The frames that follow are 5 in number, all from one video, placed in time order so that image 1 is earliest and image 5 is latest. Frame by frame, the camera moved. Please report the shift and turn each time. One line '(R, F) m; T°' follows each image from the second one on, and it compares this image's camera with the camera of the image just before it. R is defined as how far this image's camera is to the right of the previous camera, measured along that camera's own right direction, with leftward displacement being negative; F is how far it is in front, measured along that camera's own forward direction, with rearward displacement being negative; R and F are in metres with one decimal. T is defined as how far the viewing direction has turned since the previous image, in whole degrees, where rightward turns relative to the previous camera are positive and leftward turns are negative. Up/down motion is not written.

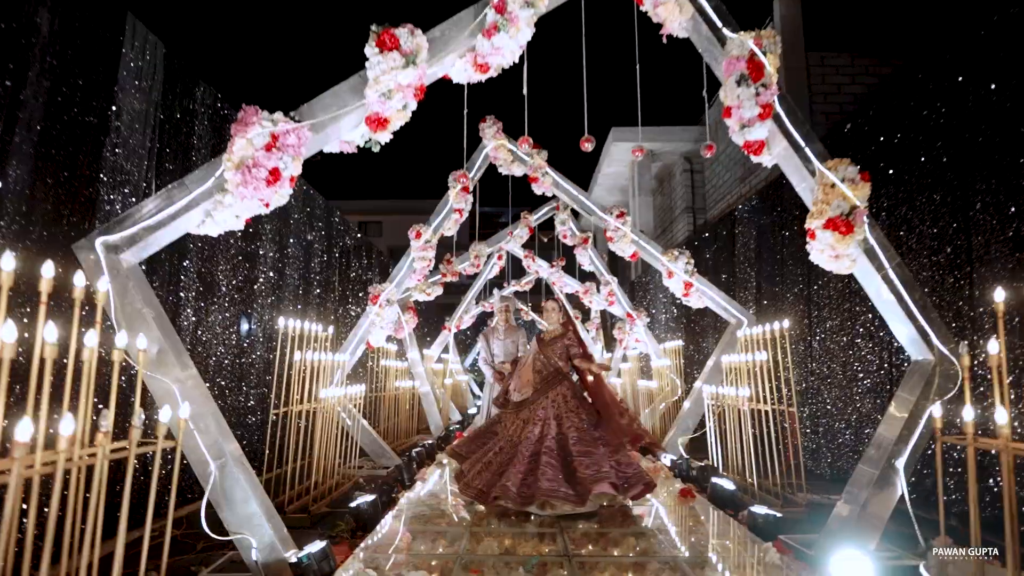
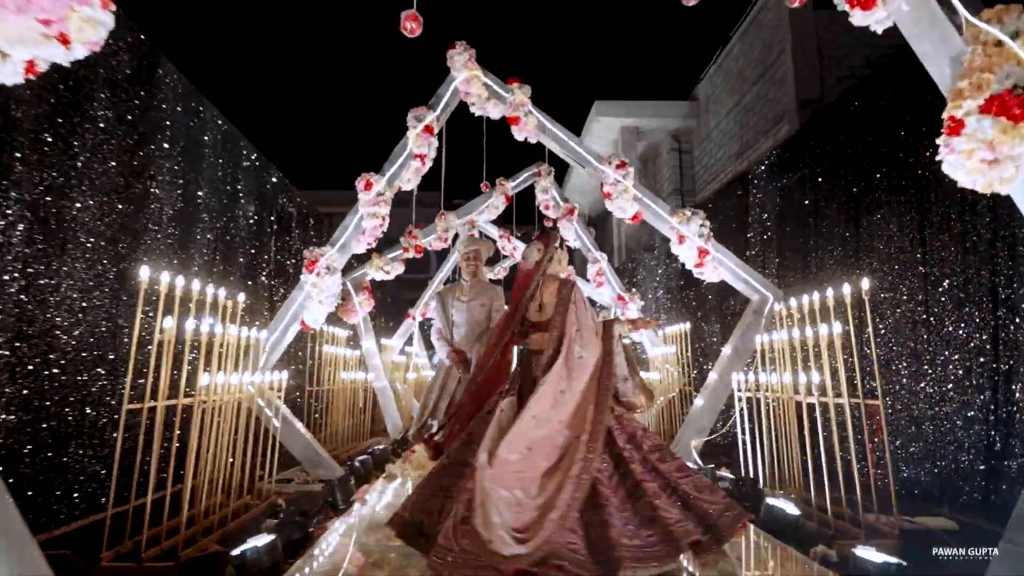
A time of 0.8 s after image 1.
(0.0, +1.2) m; +3°
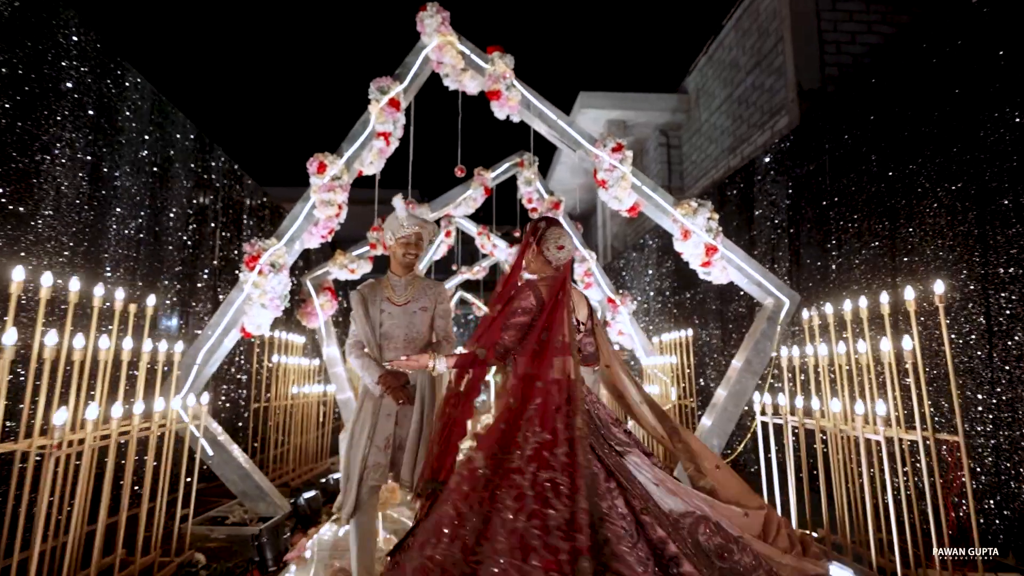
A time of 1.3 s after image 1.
(0.0, +0.7) m; +2°
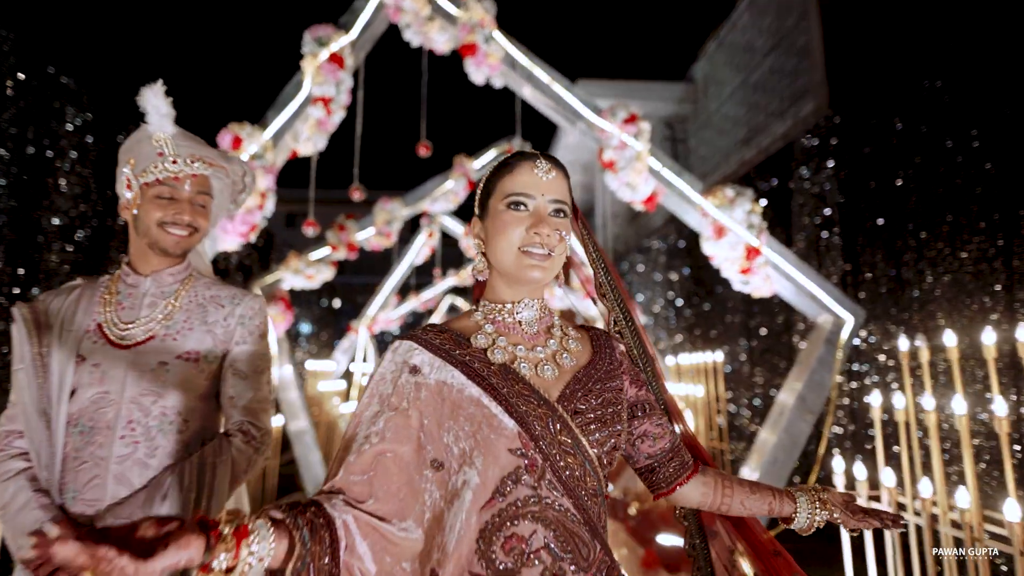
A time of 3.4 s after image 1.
(+0.1, +1.0) m; 0°
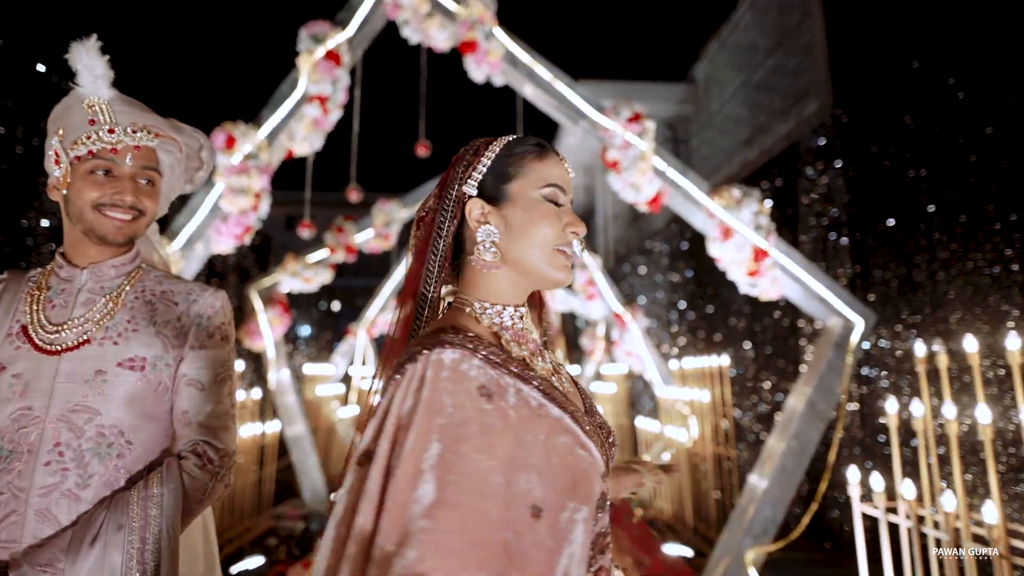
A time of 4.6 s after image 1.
(0.0, +0.1) m; 0°
